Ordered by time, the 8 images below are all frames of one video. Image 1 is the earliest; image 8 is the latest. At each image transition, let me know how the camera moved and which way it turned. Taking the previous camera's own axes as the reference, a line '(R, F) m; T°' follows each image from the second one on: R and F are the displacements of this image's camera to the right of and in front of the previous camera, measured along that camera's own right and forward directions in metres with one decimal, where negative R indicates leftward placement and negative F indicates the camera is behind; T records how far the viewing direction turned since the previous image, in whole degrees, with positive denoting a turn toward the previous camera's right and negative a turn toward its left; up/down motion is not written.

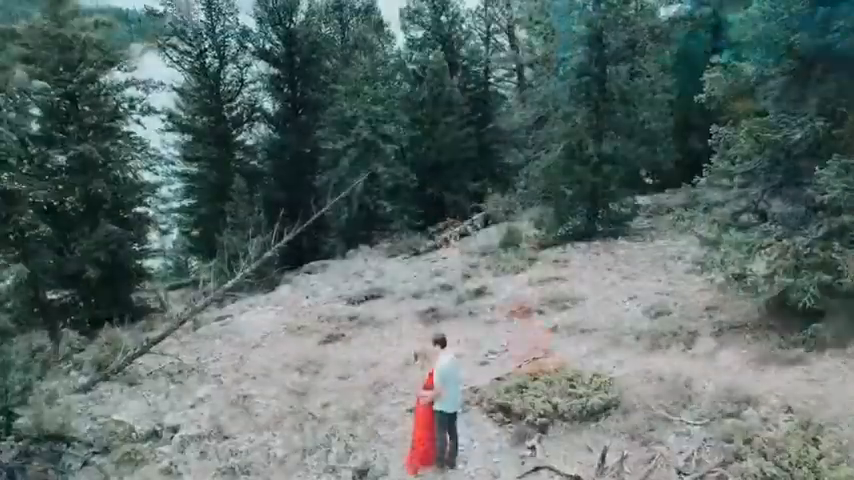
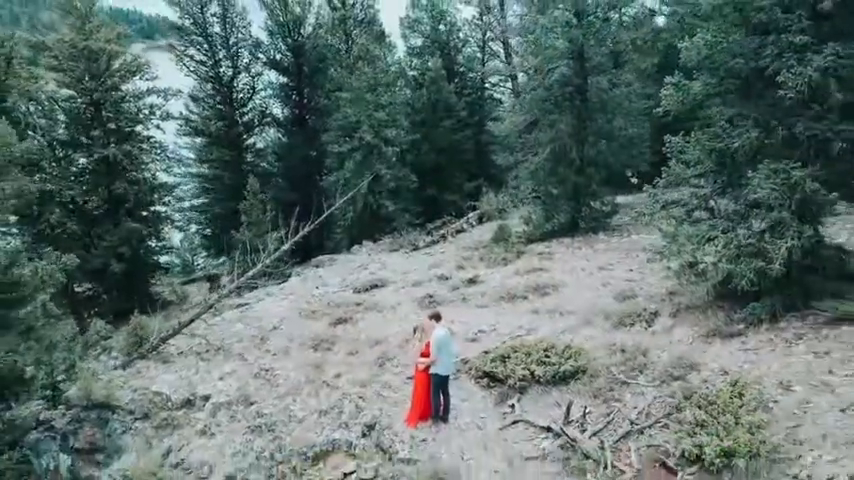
(0.0, -1.5) m; 0°
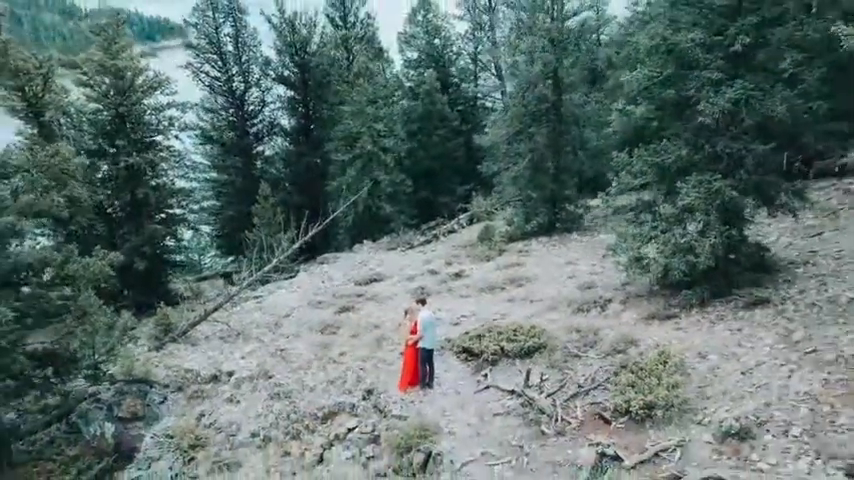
(+0.2, -2.0) m; 0°
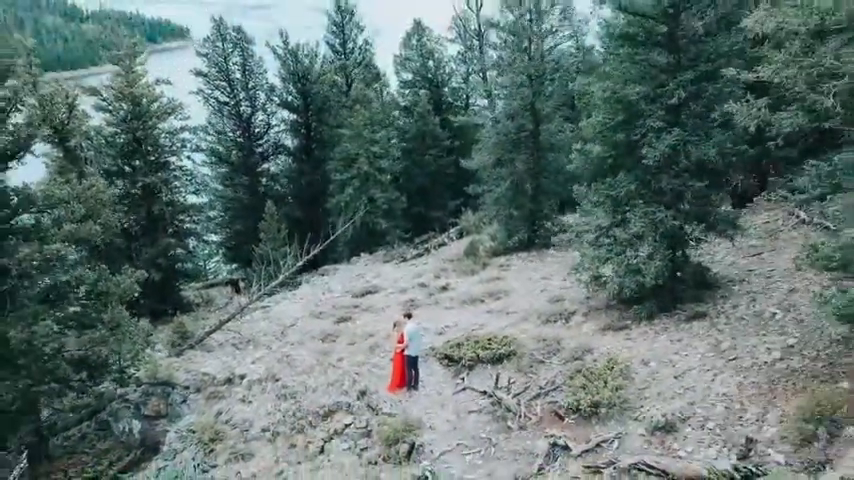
(+0.2, -1.9) m; 0°
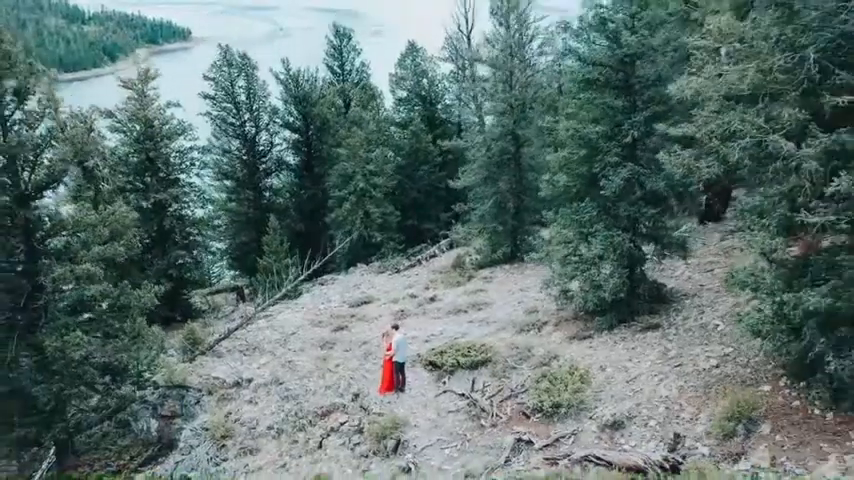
(+0.3, -1.8) m; 0°
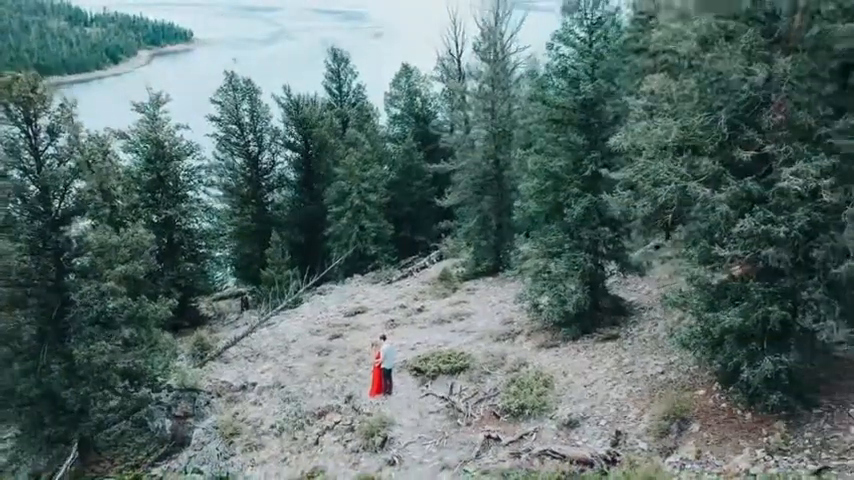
(+0.3, -1.9) m; 0°
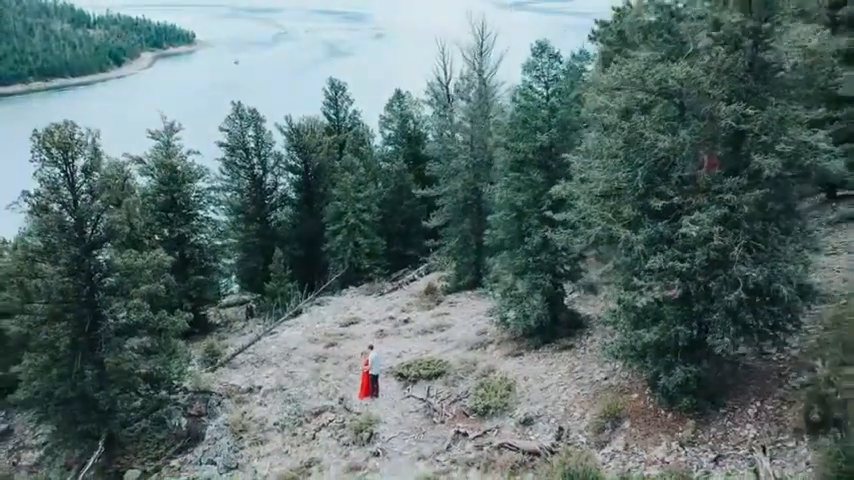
(+0.4, -2.7) m; 0°
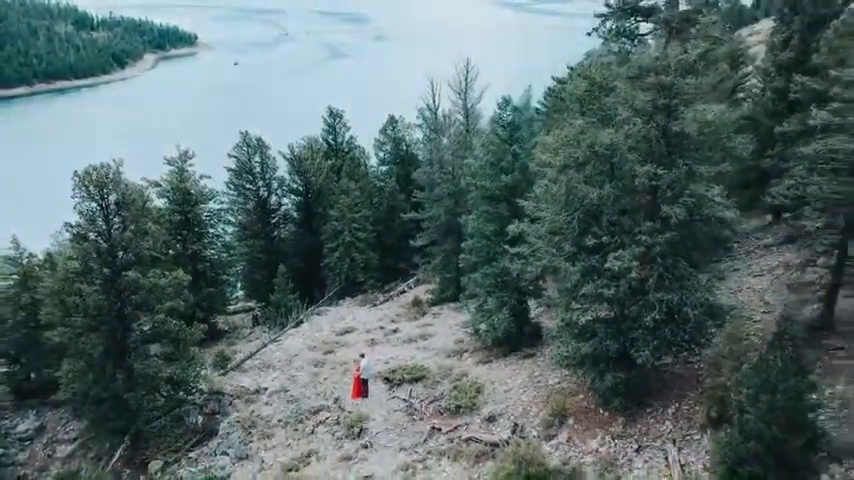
(+0.5, -3.3) m; 0°
